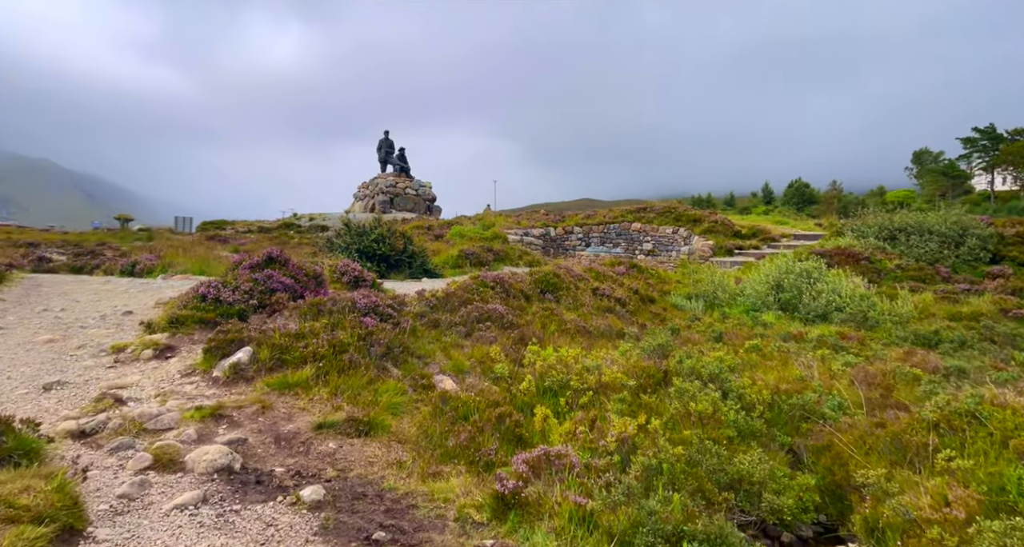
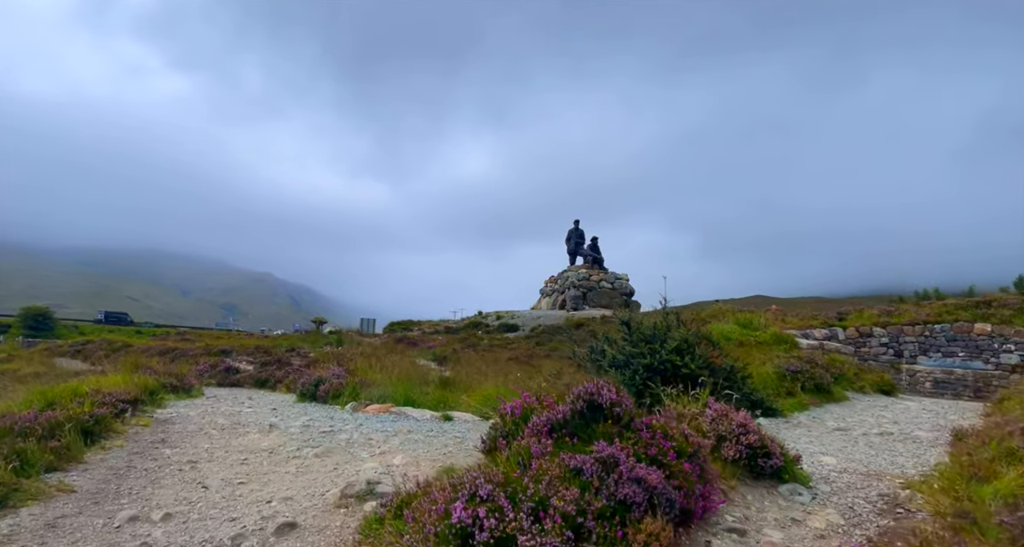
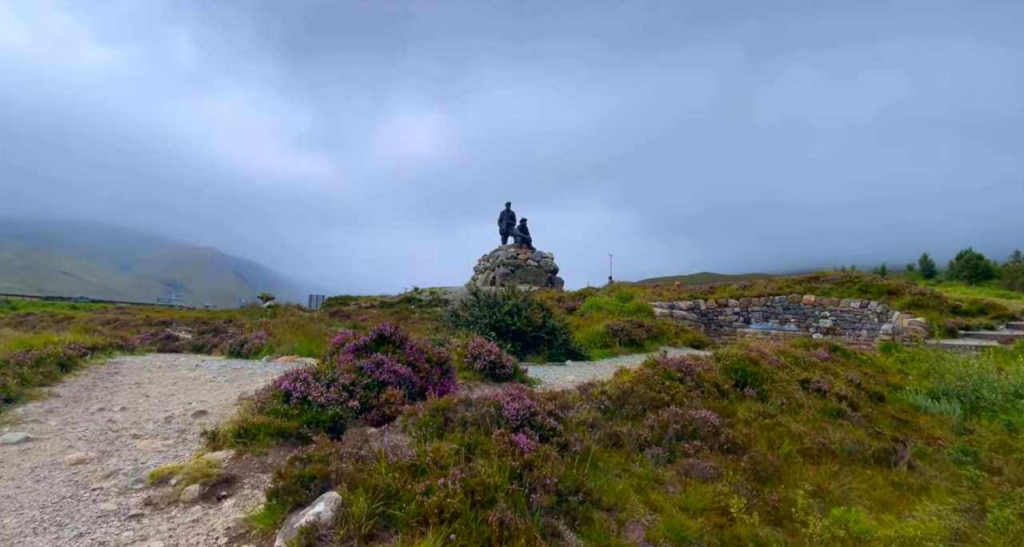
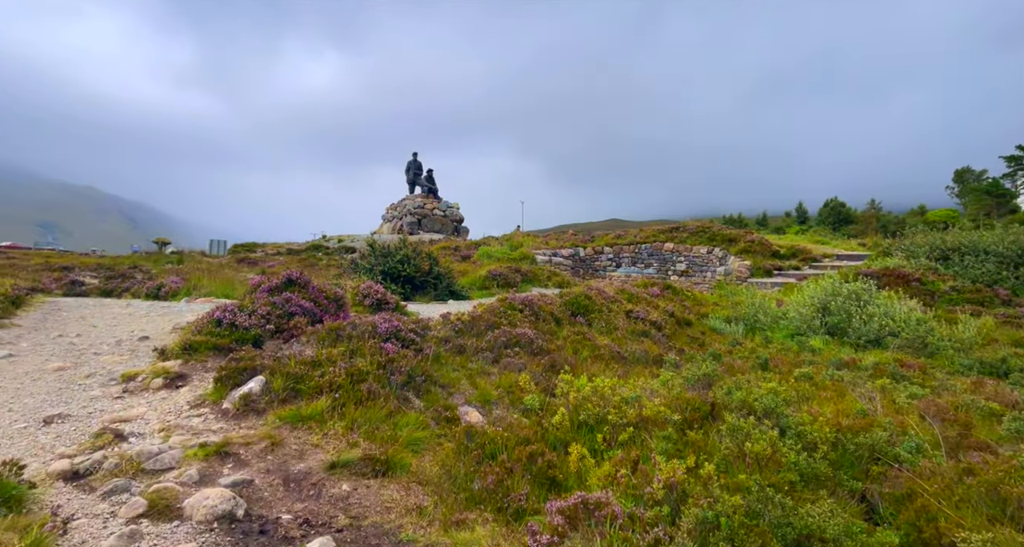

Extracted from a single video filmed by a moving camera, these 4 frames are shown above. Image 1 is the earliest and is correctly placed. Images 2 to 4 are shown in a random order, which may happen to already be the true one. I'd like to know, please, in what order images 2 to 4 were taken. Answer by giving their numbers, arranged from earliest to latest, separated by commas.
4, 3, 2
